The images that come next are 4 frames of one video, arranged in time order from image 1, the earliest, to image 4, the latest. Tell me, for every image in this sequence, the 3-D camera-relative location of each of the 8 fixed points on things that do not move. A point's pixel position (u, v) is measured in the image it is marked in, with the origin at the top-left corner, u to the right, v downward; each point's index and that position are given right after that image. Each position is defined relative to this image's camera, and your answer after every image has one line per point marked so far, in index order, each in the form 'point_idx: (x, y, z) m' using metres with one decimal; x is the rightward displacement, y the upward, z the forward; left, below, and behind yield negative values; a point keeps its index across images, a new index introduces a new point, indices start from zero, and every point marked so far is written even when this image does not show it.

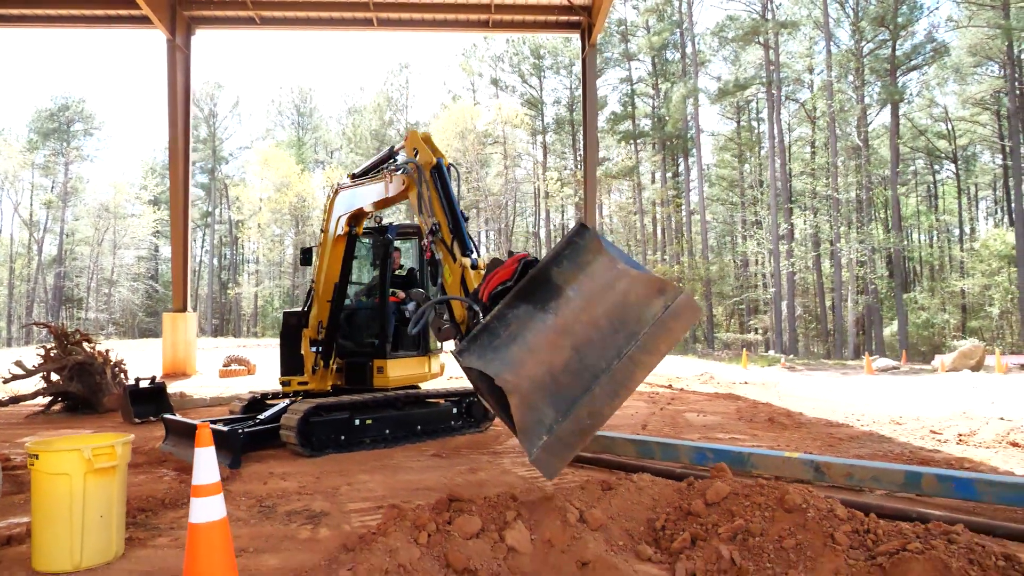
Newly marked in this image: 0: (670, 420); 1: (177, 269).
0: (+1.6, -1.4, +6.5) m
1: (-6.4, +0.4, +12.0) m
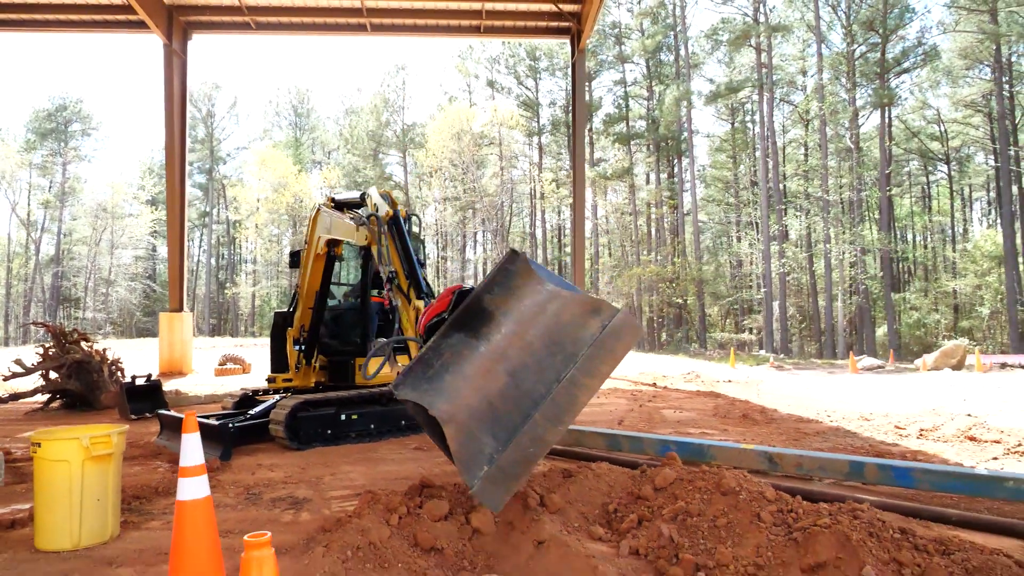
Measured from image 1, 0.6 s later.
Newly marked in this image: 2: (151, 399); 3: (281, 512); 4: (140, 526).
0: (+1.5, -1.4, +6.7) m
1: (-6.6, +0.3, +12.2) m
2: (-4.2, -1.3, +7.3) m
3: (-1.2, -1.2, +3.3) m
4: (-1.9, -1.2, +3.2) m
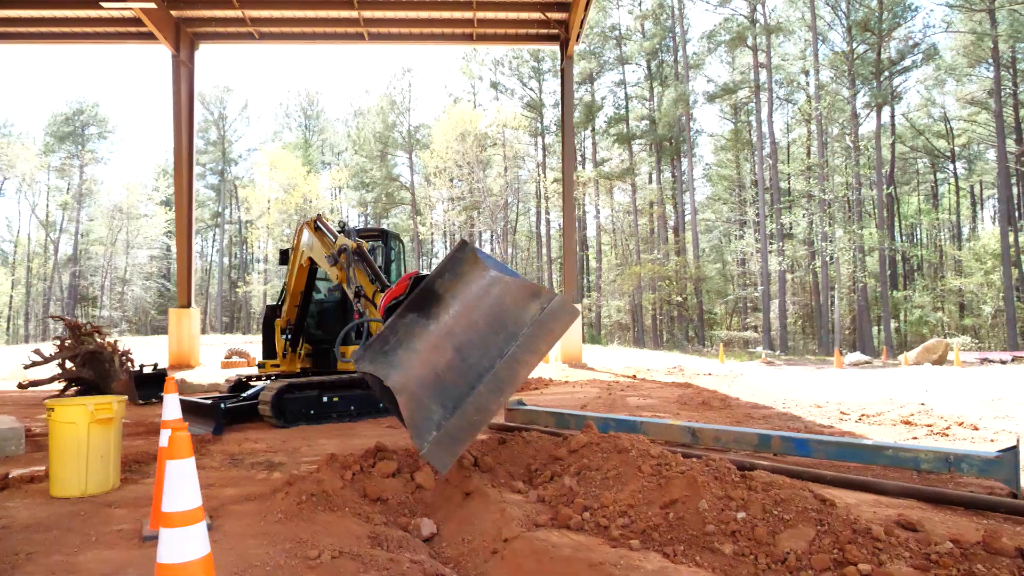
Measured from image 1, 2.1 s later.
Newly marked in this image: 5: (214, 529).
0: (+1.2, -1.3, +7.2) m
1: (-6.8, +0.4, +12.9) m
2: (-4.5, -1.2, +7.9) m
3: (-1.6, -1.2, +3.9) m
4: (-2.3, -1.2, +3.8) m
5: (-1.4, -1.1, +2.9) m
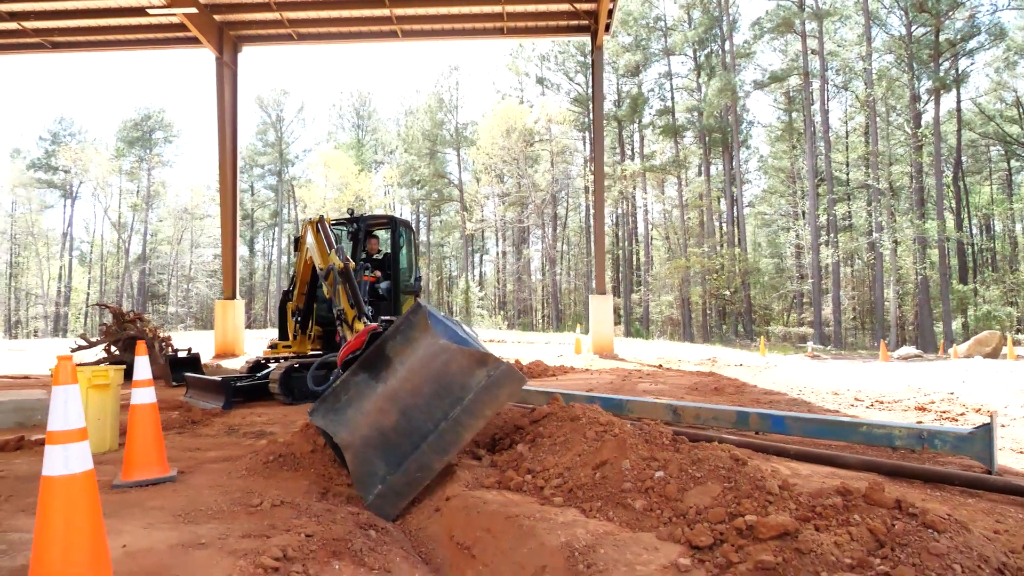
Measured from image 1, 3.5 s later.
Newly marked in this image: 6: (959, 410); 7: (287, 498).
0: (+1.2, -1.2, +7.3) m
1: (-6.2, +0.6, +13.5) m
2: (-4.3, -1.1, +8.4) m
3: (-1.8, -1.0, +4.2) m
4: (-2.5, -1.0, +4.1) m
5: (-1.7, -1.0, +3.1) m
6: (+4.2, -1.2, +5.9) m
7: (-1.0, -1.0, +2.8) m
